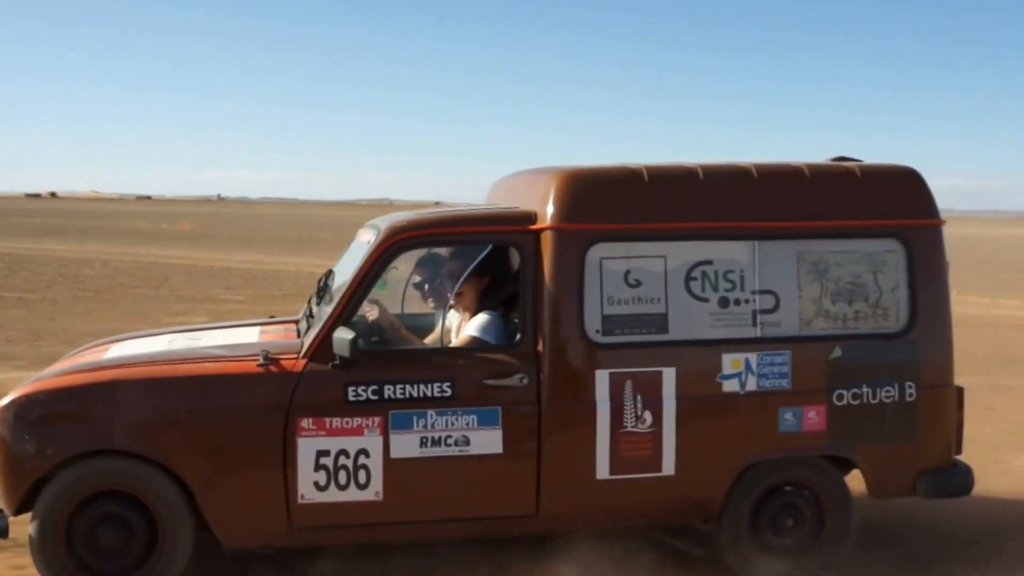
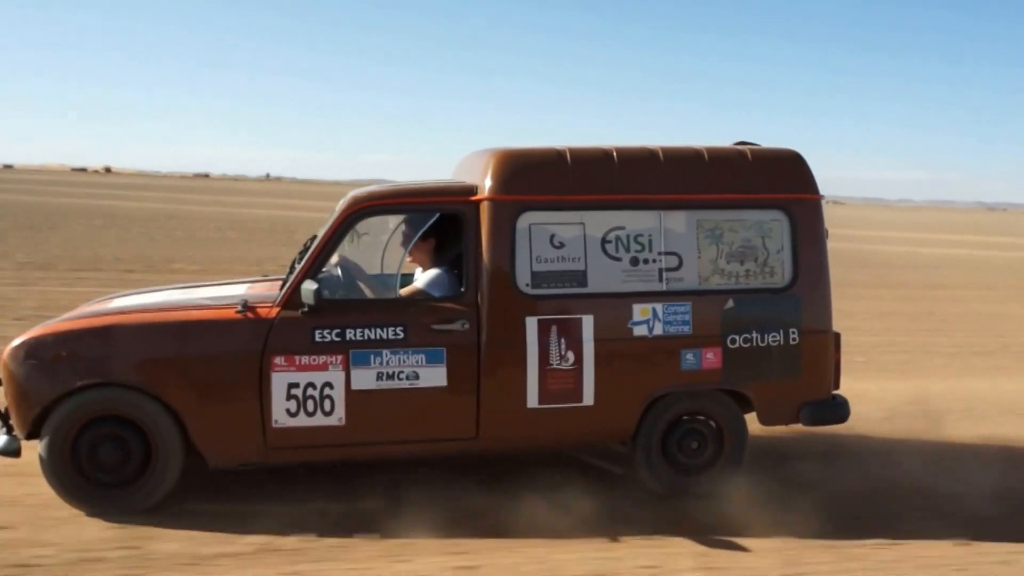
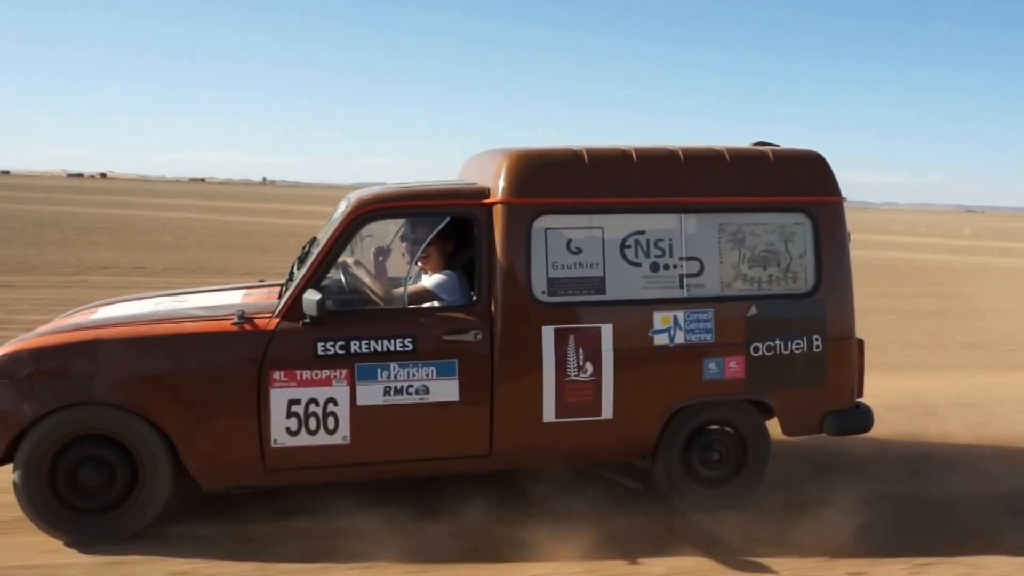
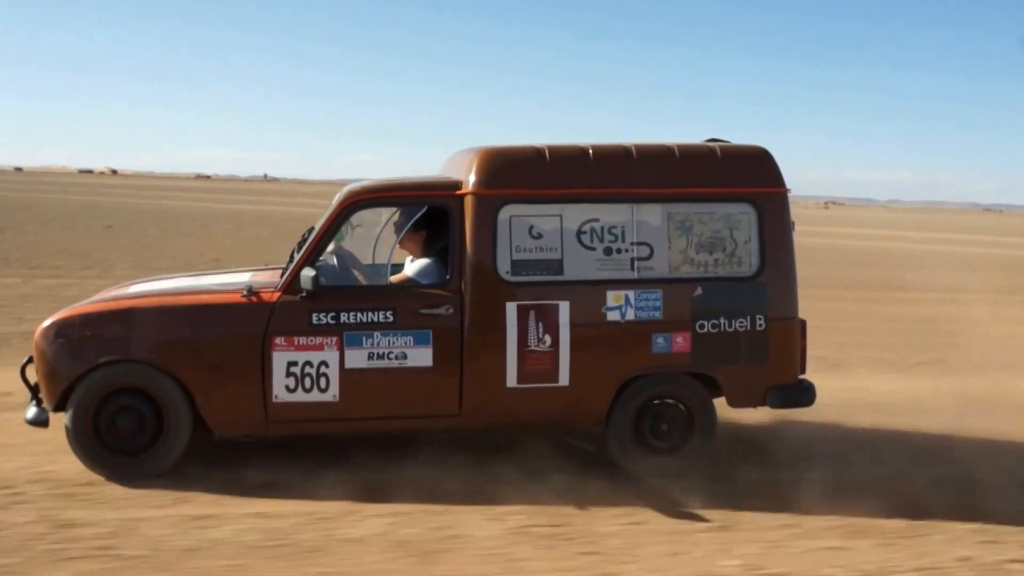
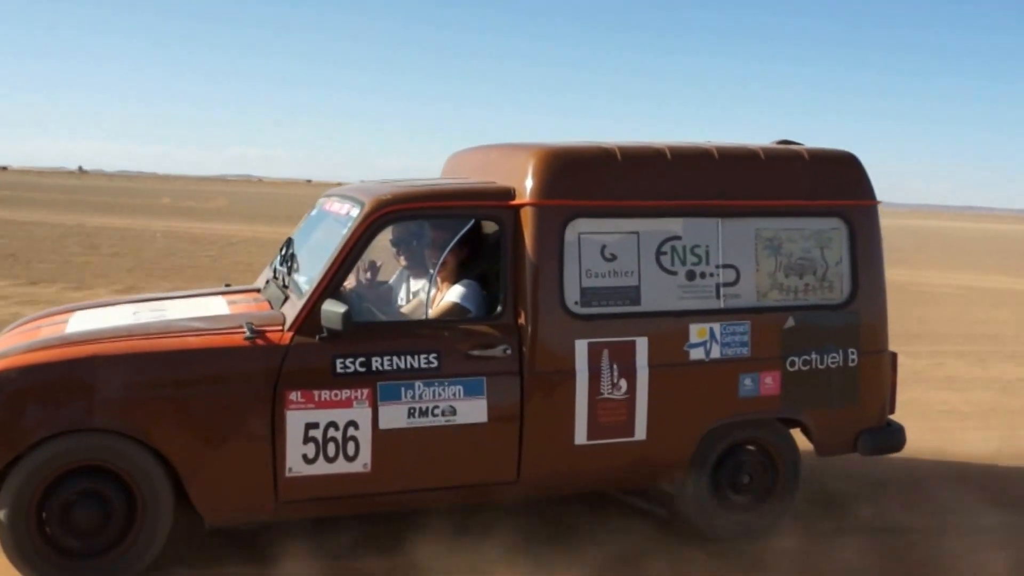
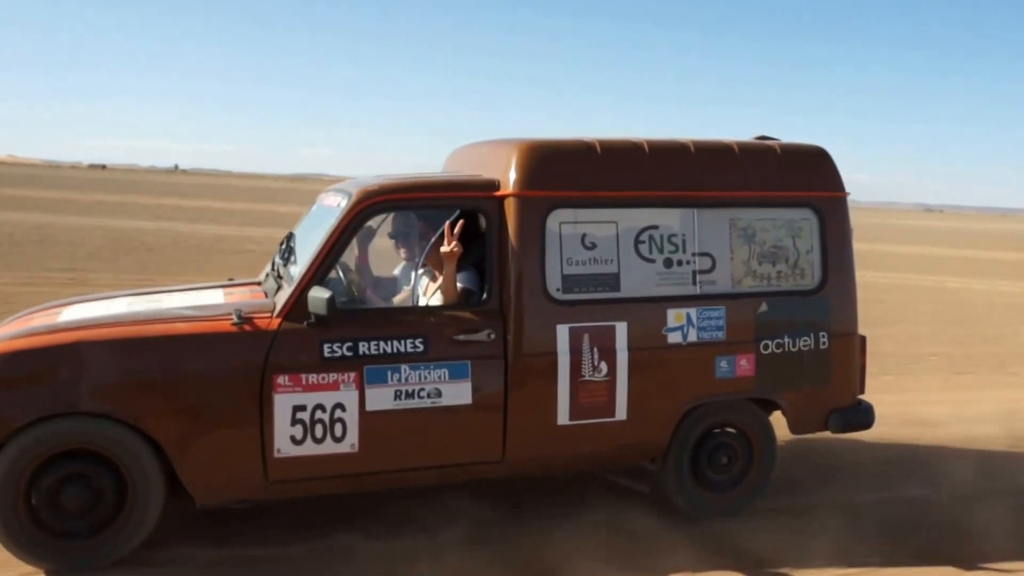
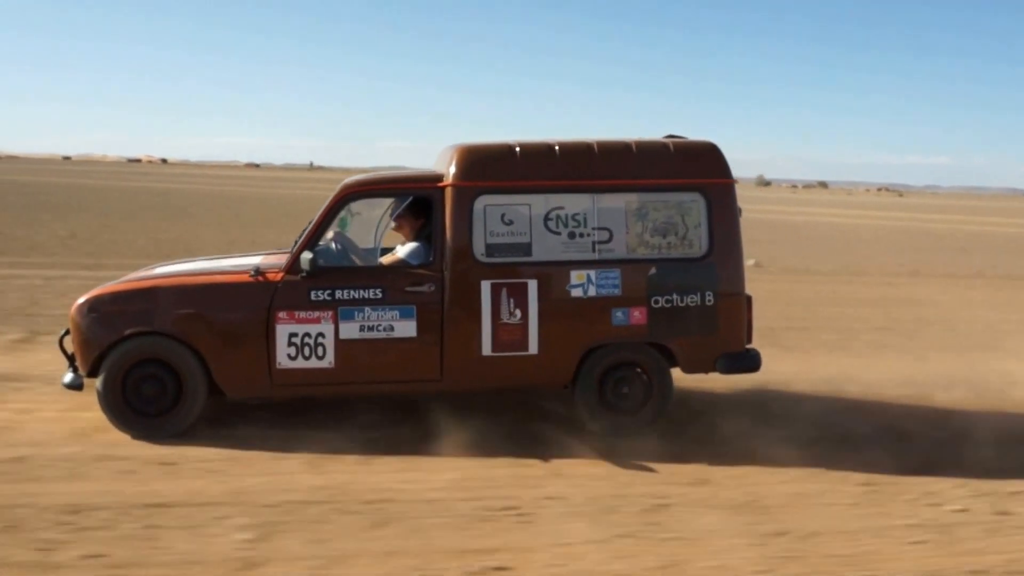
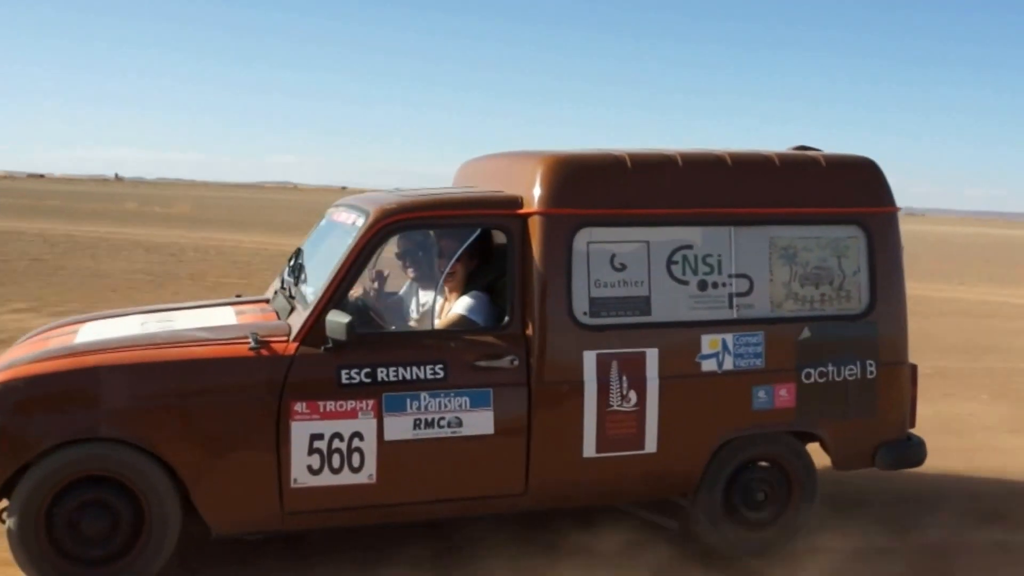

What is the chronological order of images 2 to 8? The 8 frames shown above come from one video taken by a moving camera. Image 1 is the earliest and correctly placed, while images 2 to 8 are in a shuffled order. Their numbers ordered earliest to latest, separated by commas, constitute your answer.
8, 5, 6, 3, 2, 4, 7
